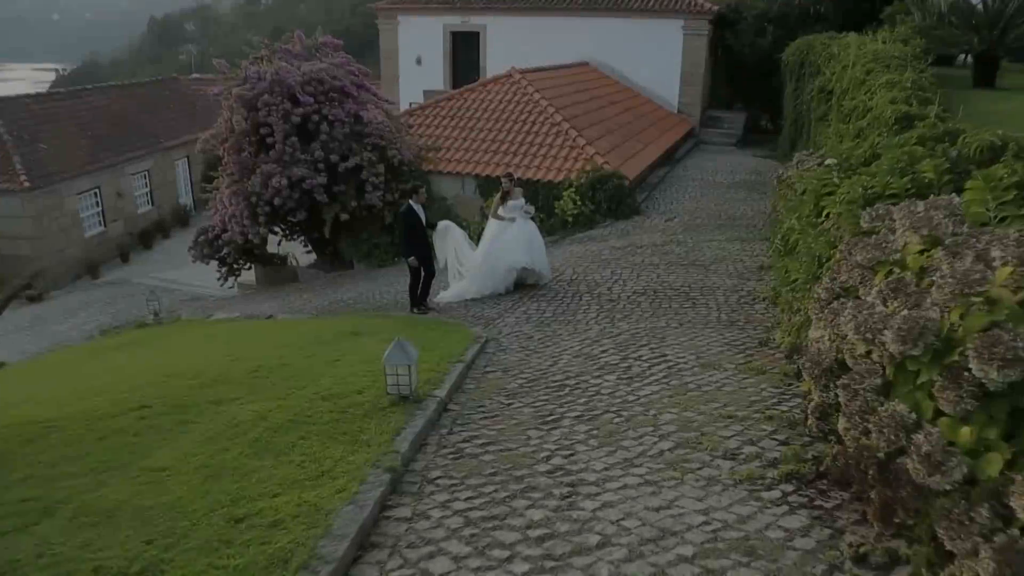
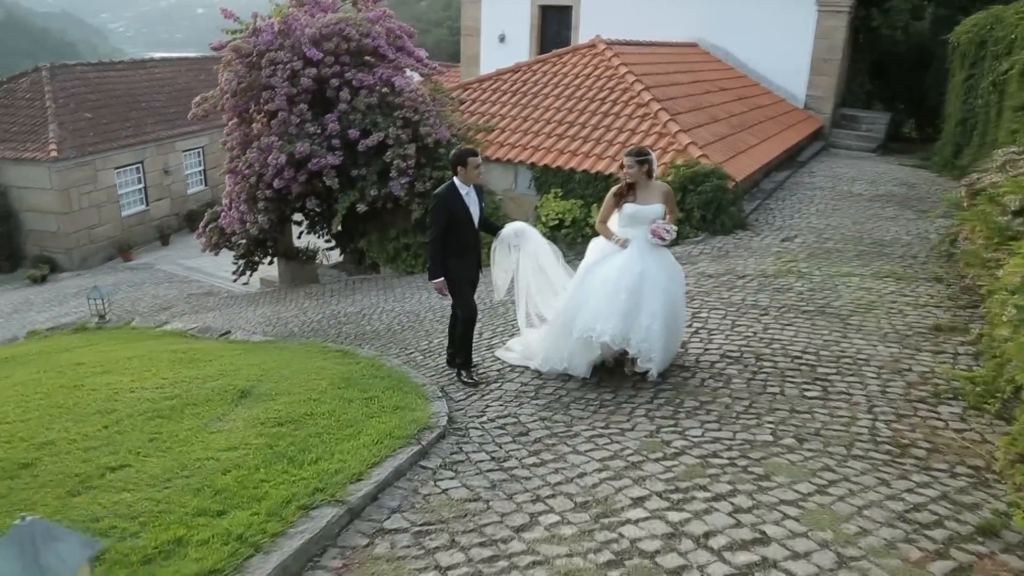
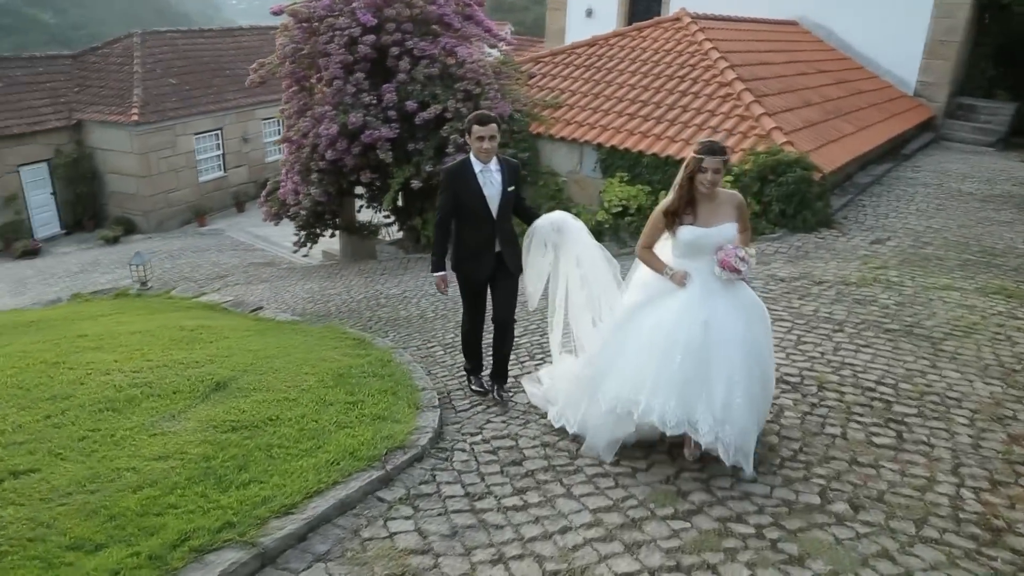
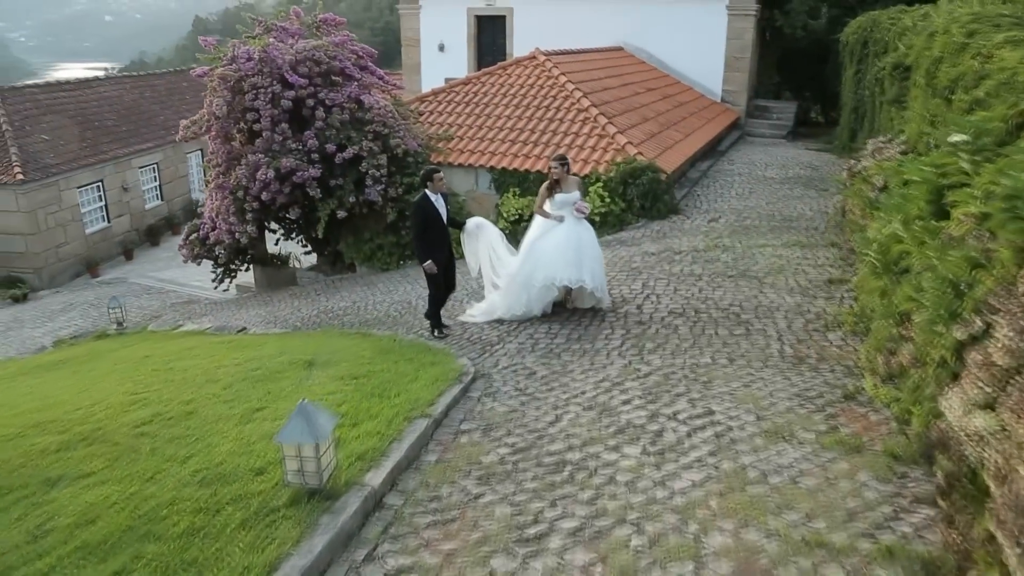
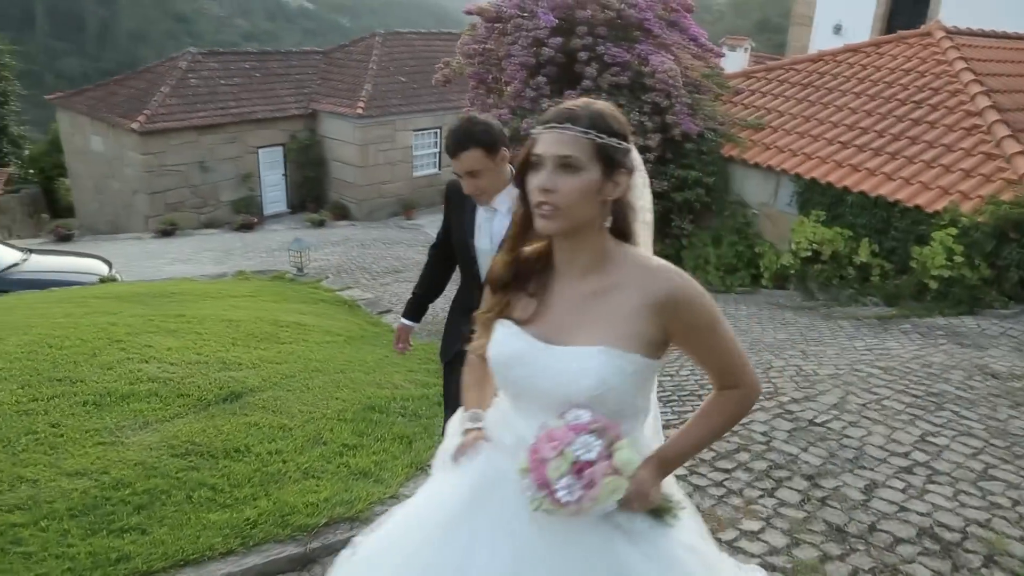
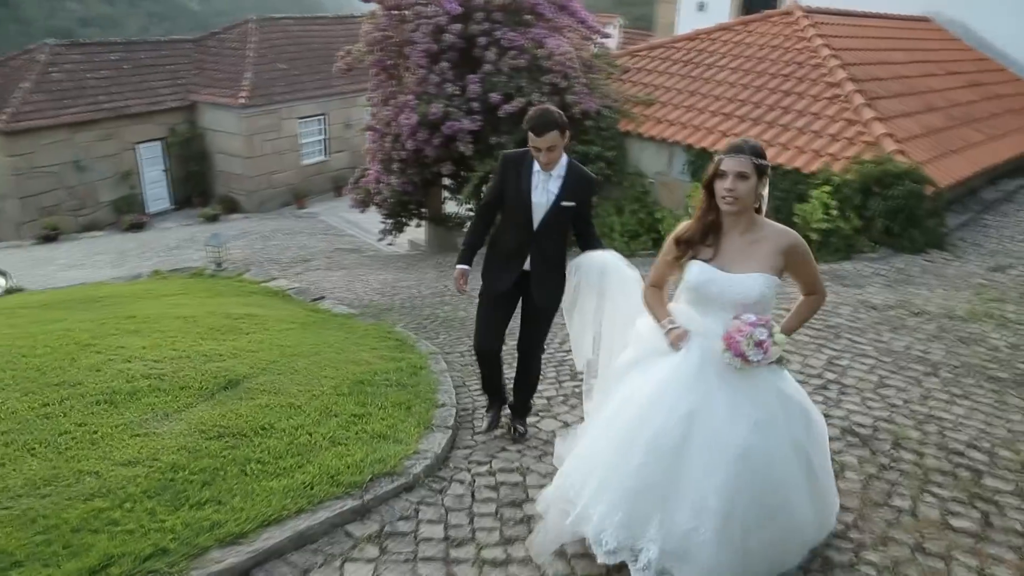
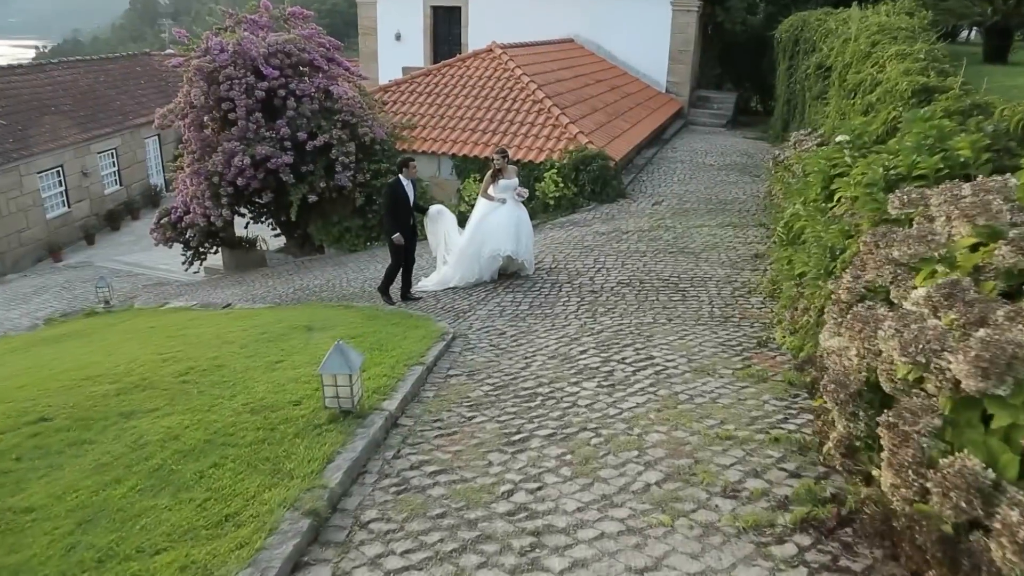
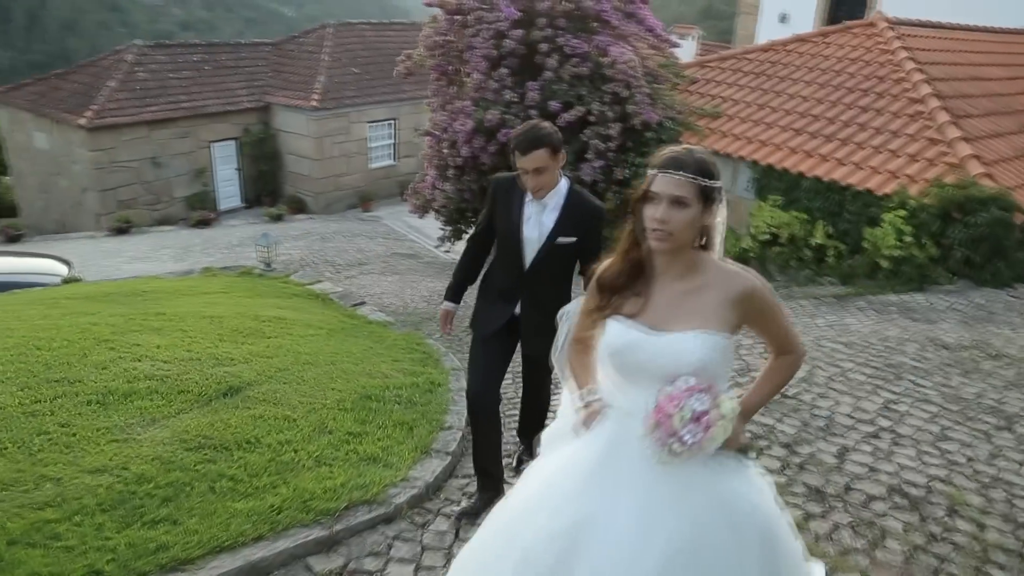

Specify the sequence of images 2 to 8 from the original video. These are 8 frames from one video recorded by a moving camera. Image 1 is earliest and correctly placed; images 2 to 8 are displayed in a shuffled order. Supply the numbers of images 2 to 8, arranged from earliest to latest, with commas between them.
7, 4, 2, 3, 6, 8, 5
